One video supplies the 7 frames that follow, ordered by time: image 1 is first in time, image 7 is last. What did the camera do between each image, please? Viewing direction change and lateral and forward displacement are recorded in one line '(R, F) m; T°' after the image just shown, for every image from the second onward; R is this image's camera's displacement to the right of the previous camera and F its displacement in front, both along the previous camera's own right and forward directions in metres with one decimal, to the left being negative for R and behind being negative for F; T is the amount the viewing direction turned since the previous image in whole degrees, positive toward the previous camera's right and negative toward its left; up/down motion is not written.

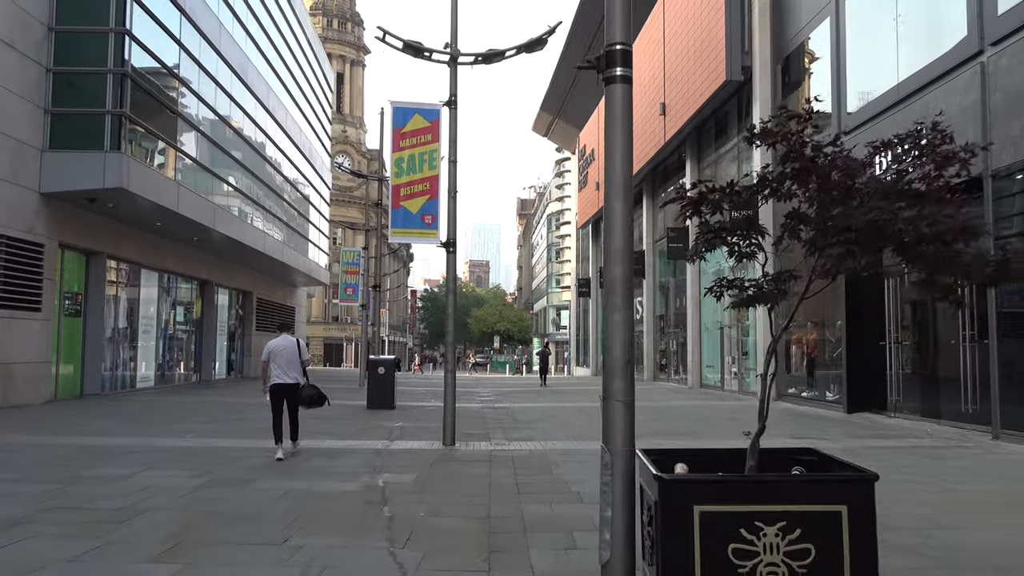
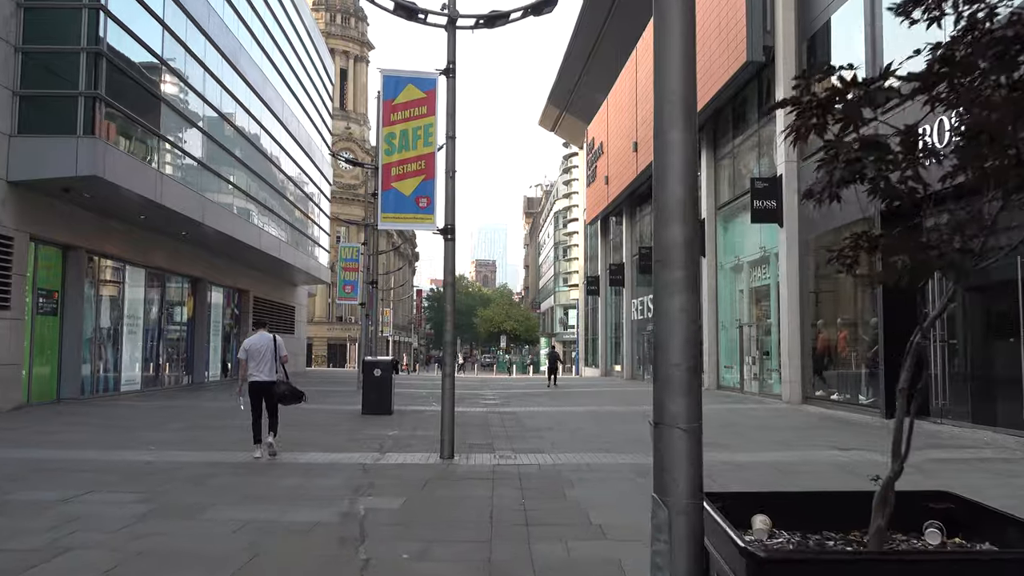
(0.0, +1.2) m; 0°
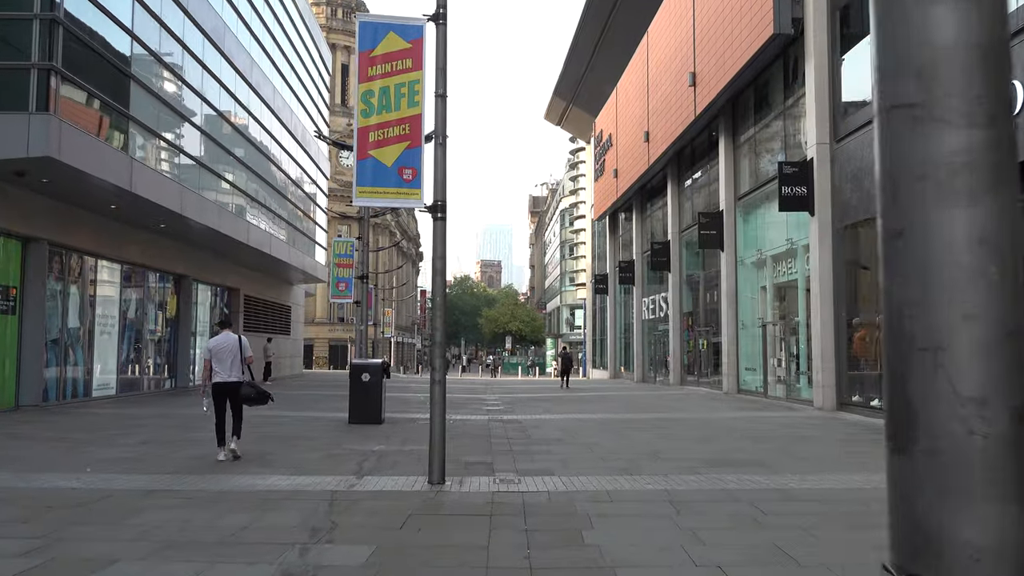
(0.0, +1.6) m; 0°
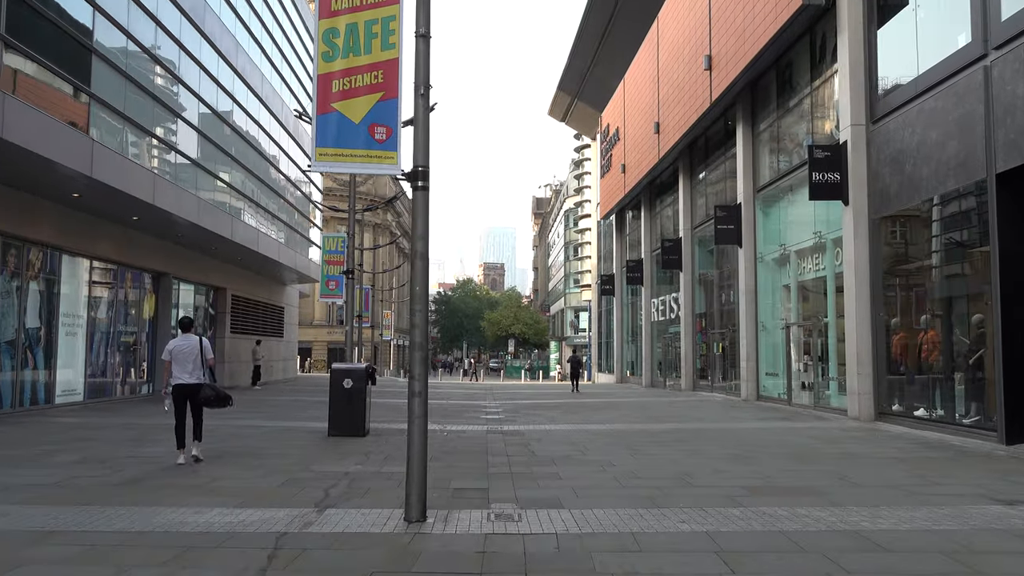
(0.0, +1.5) m; 0°
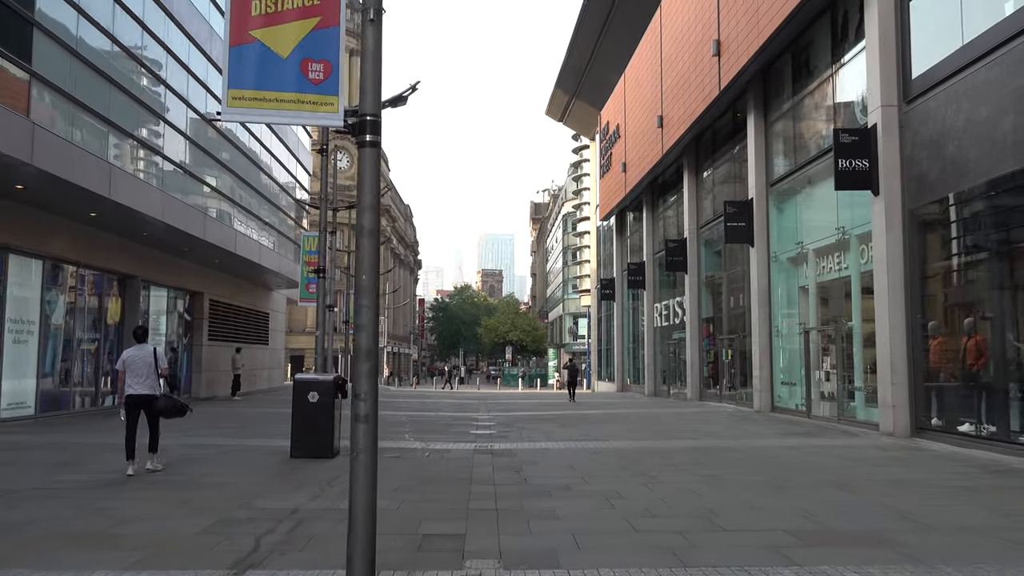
(+0.1, +1.5) m; 0°
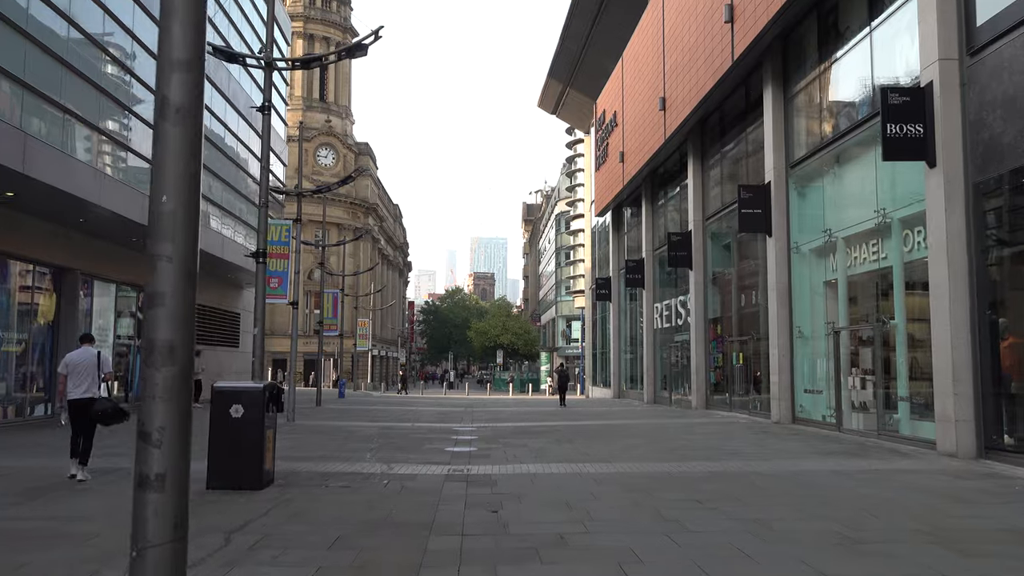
(+0.1, +2.2) m; 0°
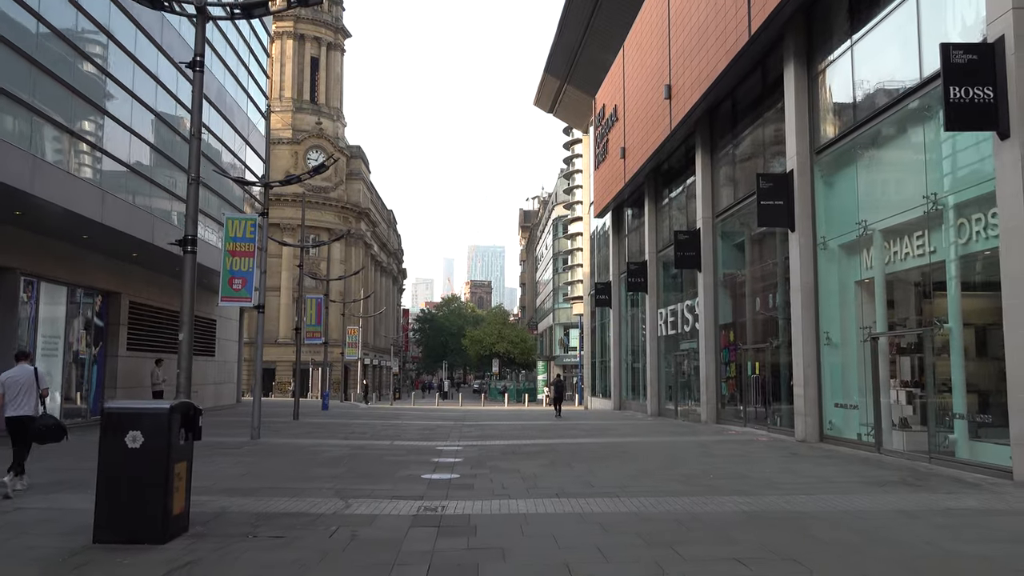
(+0.1, +1.9) m; 0°
